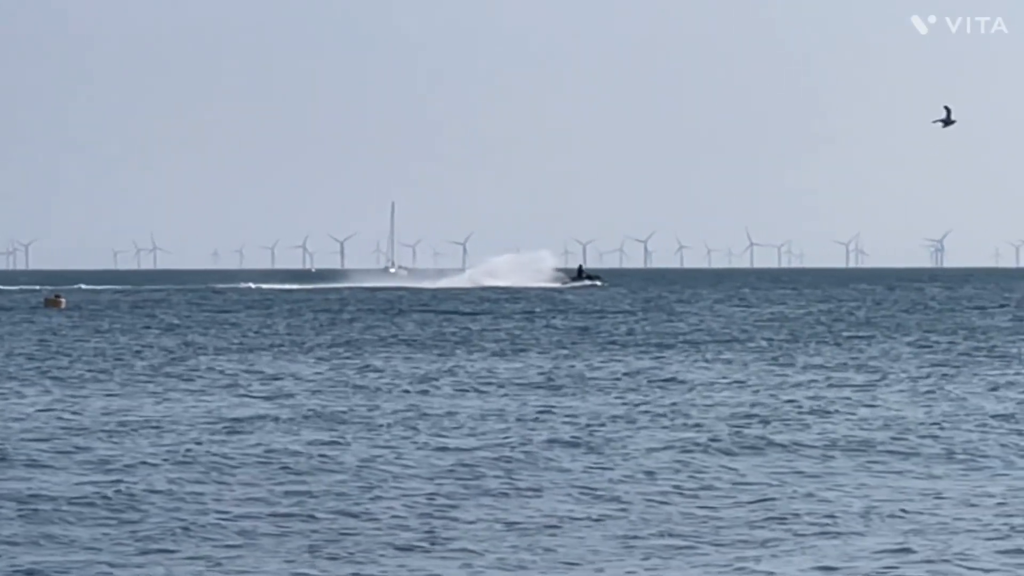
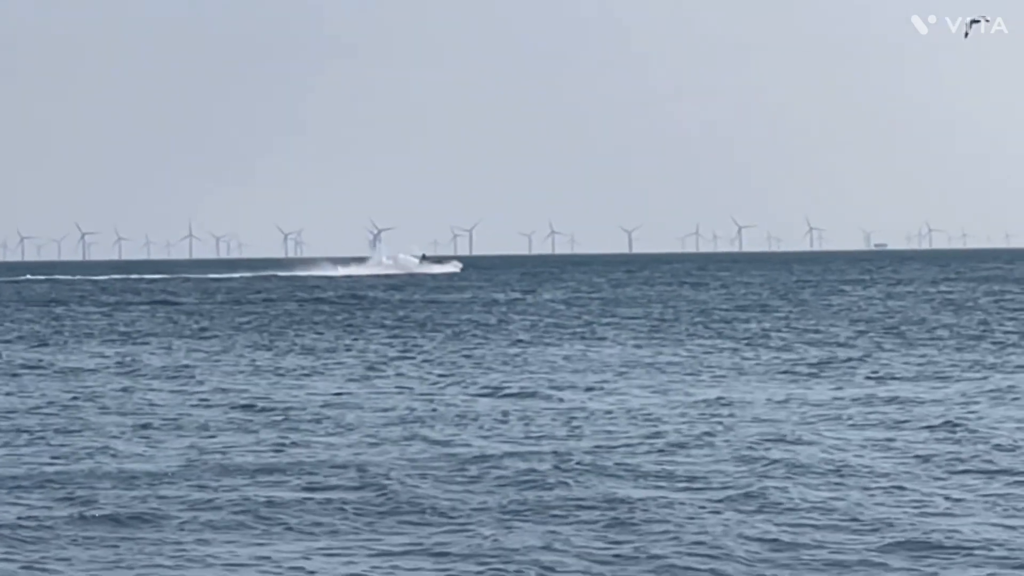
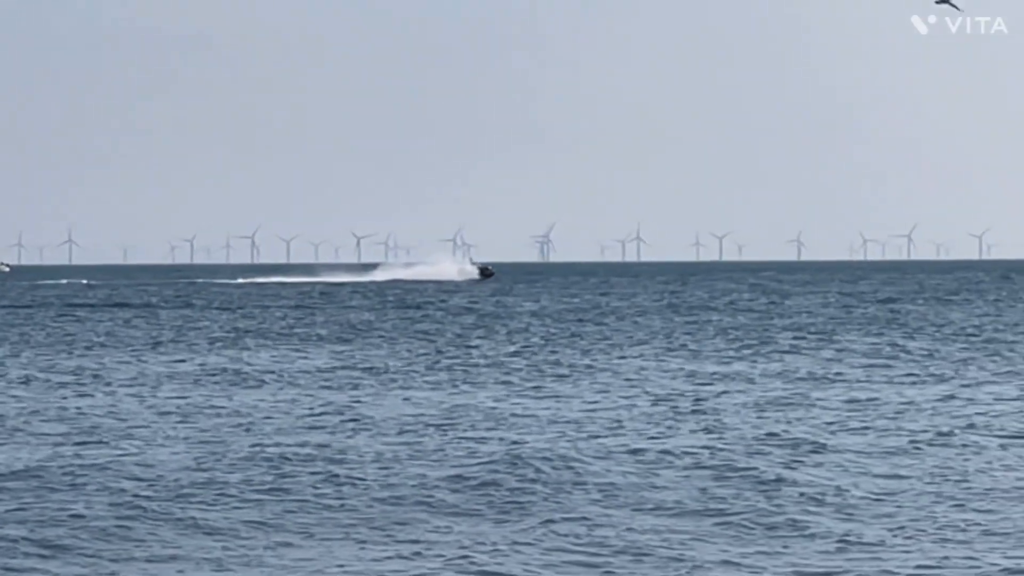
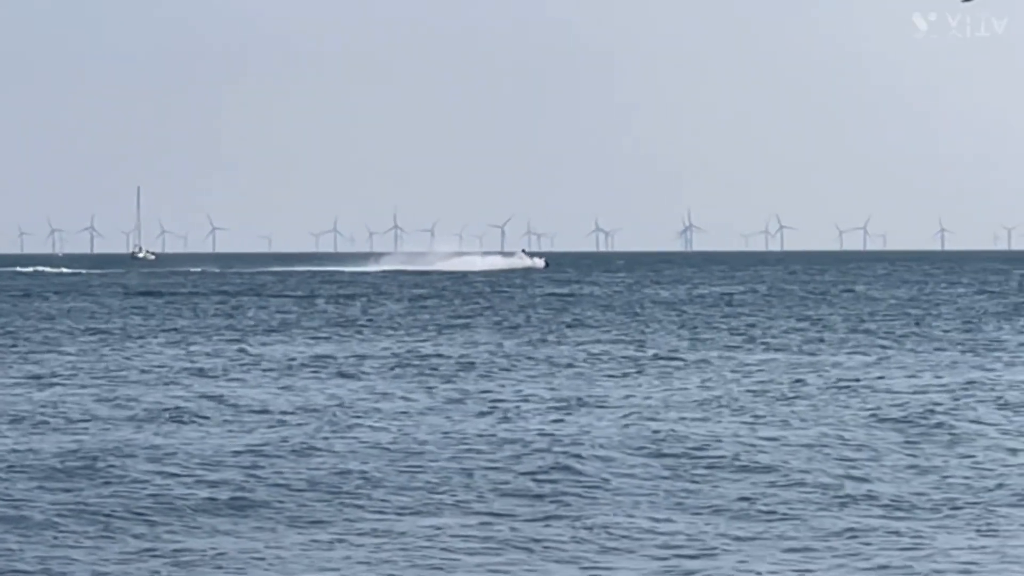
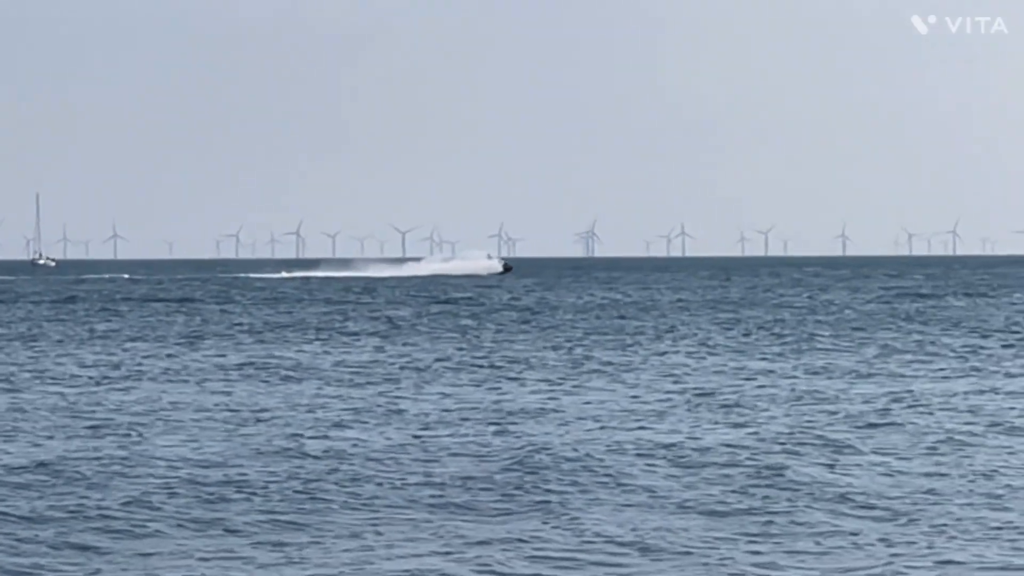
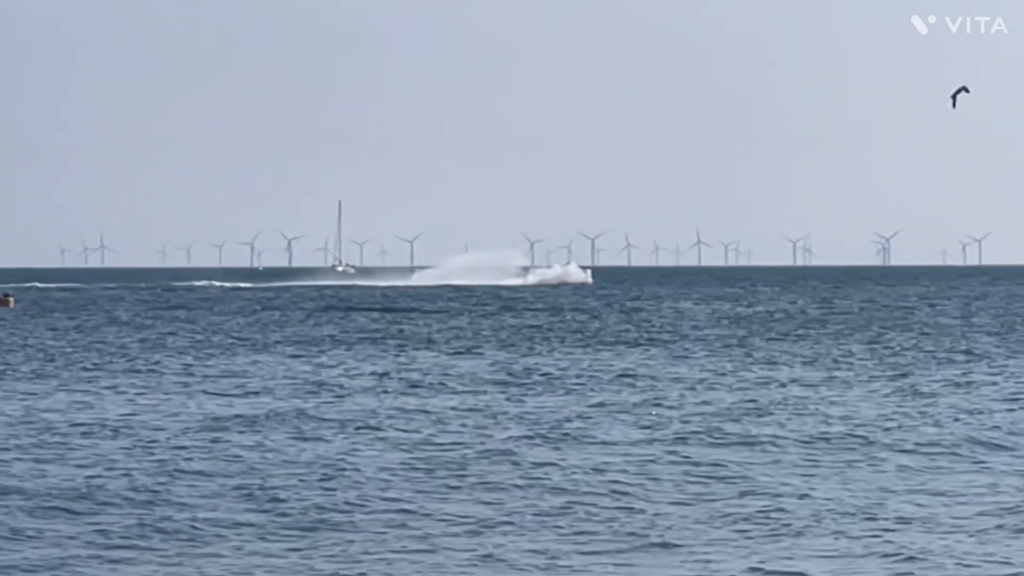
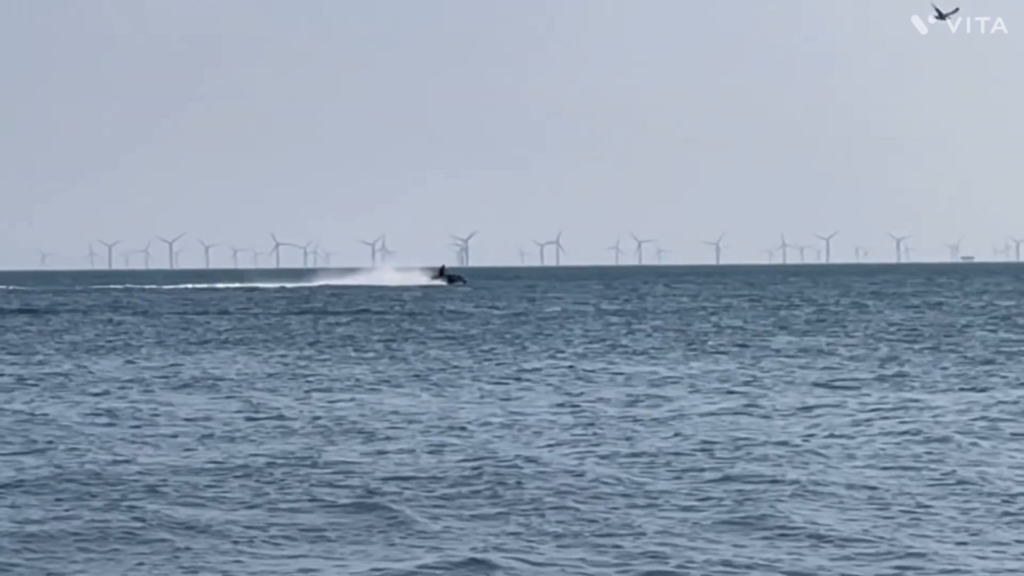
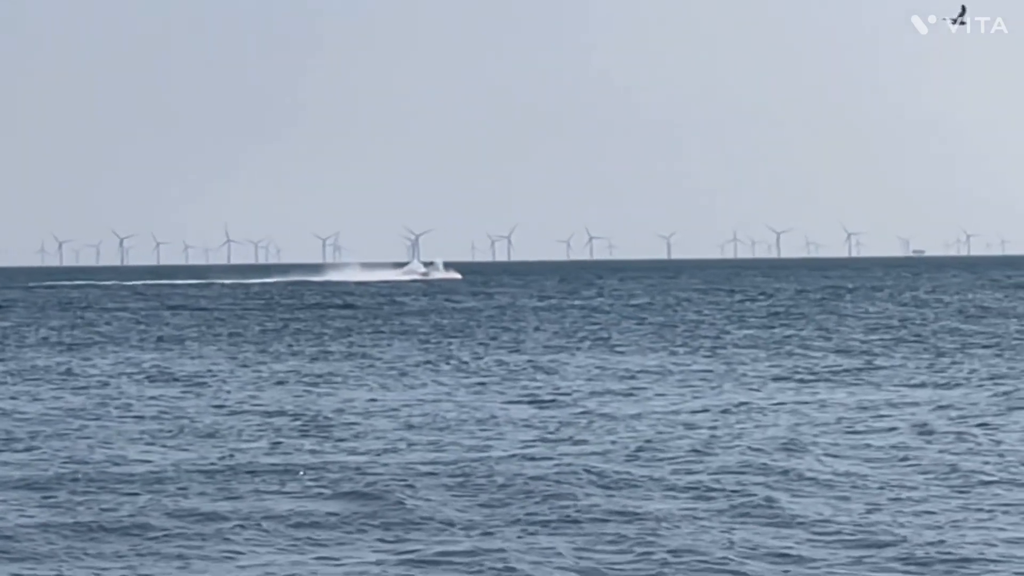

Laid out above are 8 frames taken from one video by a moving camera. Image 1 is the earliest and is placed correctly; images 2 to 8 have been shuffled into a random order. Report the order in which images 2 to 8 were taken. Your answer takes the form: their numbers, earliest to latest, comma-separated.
6, 4, 5, 3, 7, 8, 2
